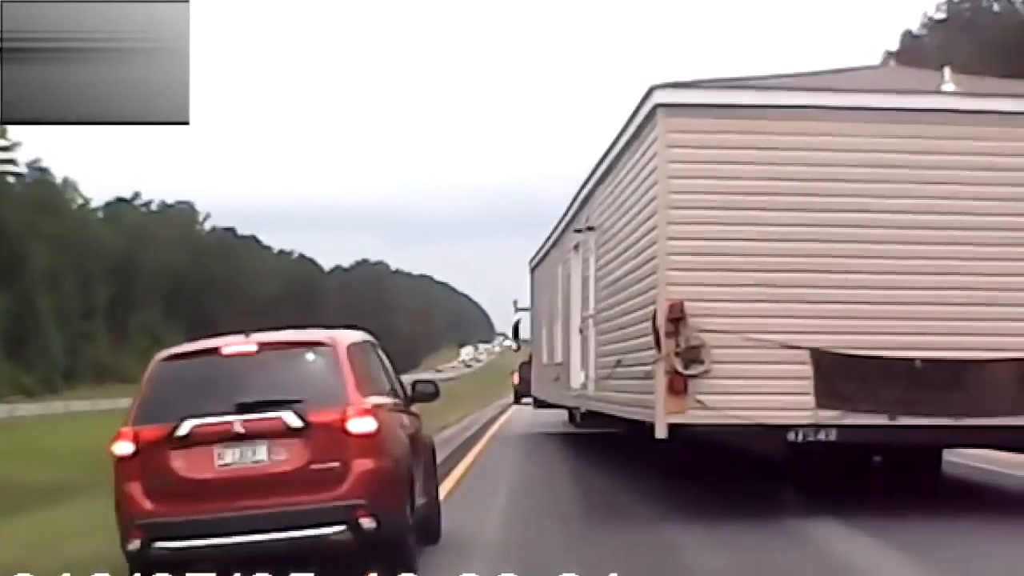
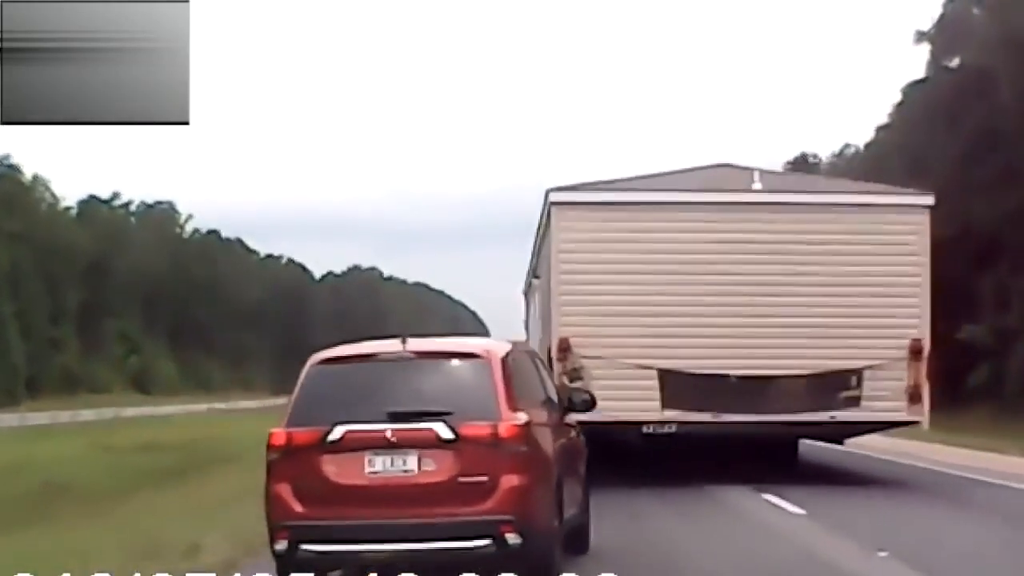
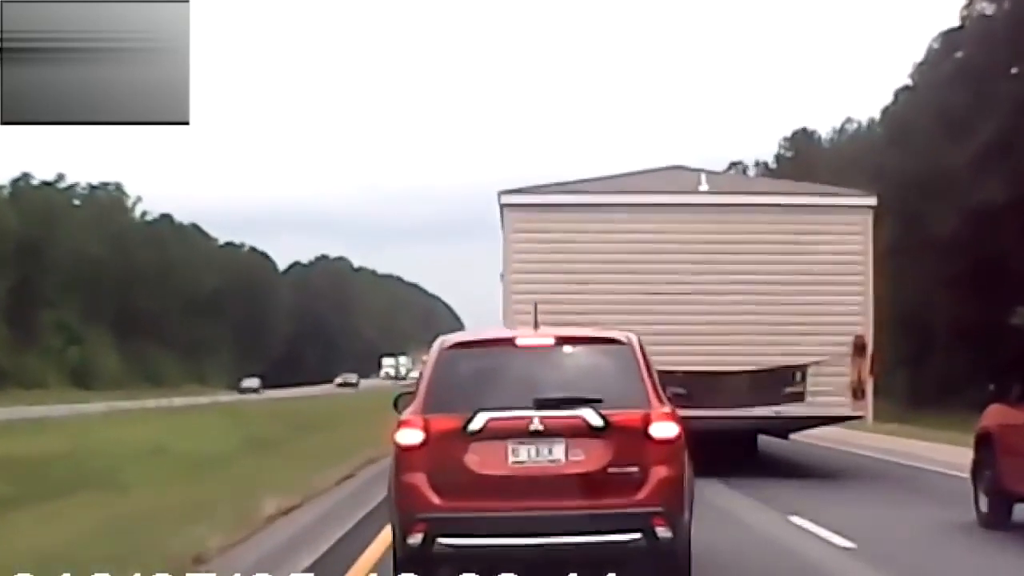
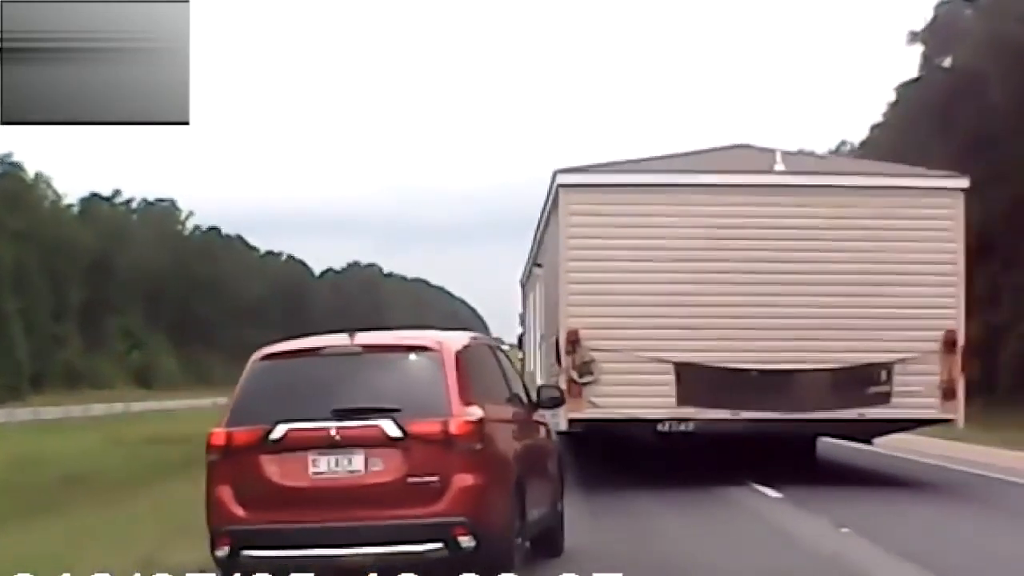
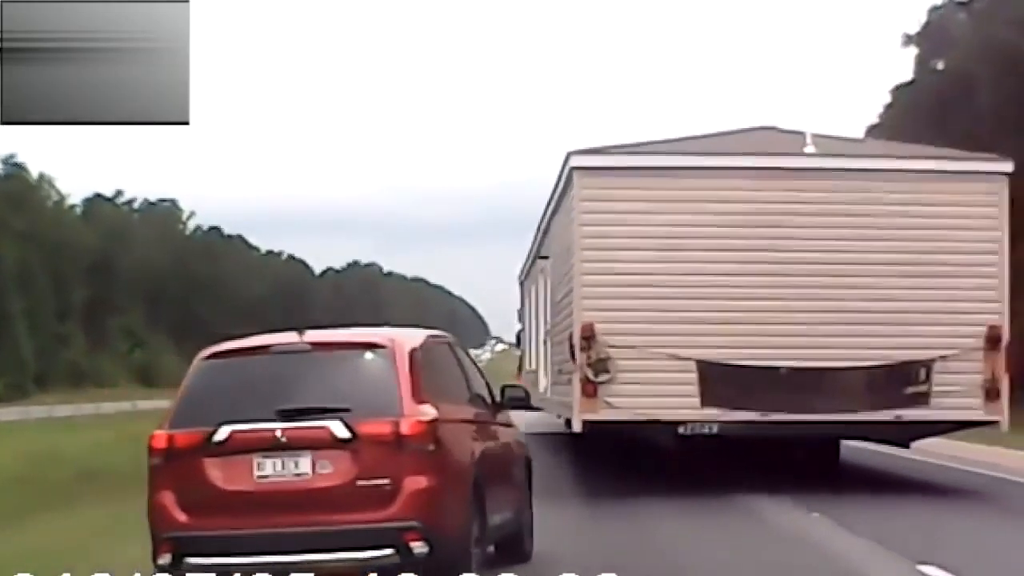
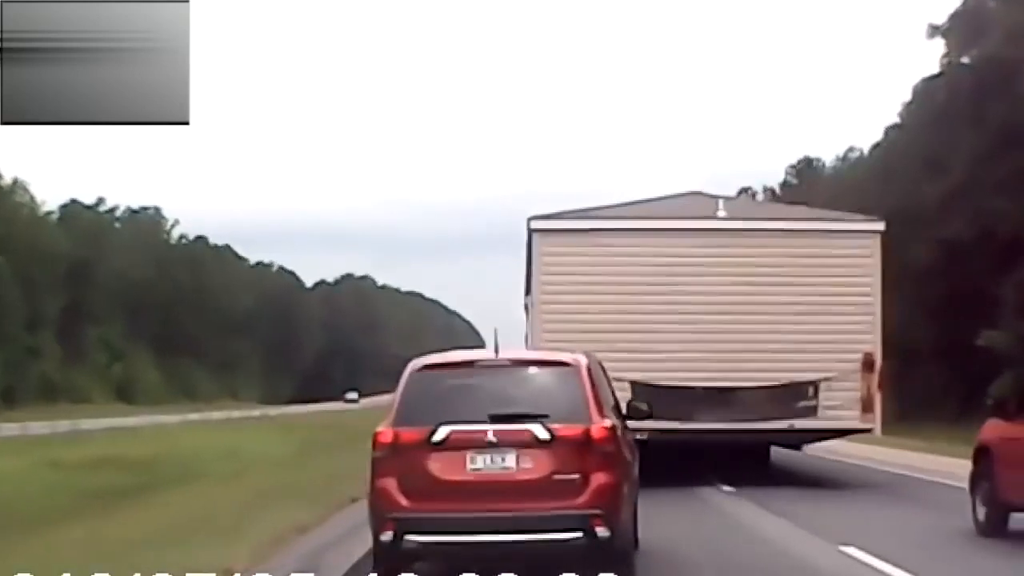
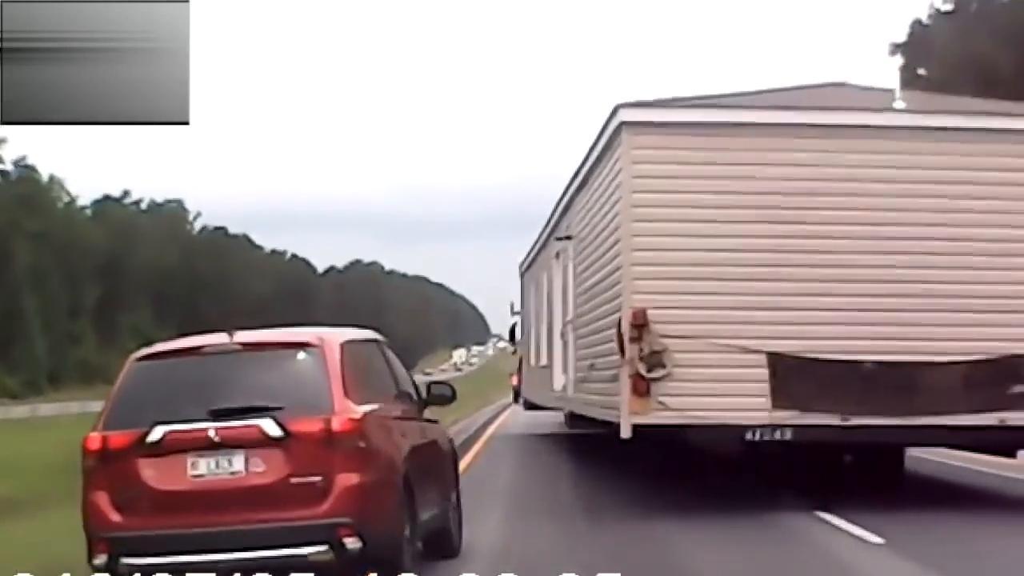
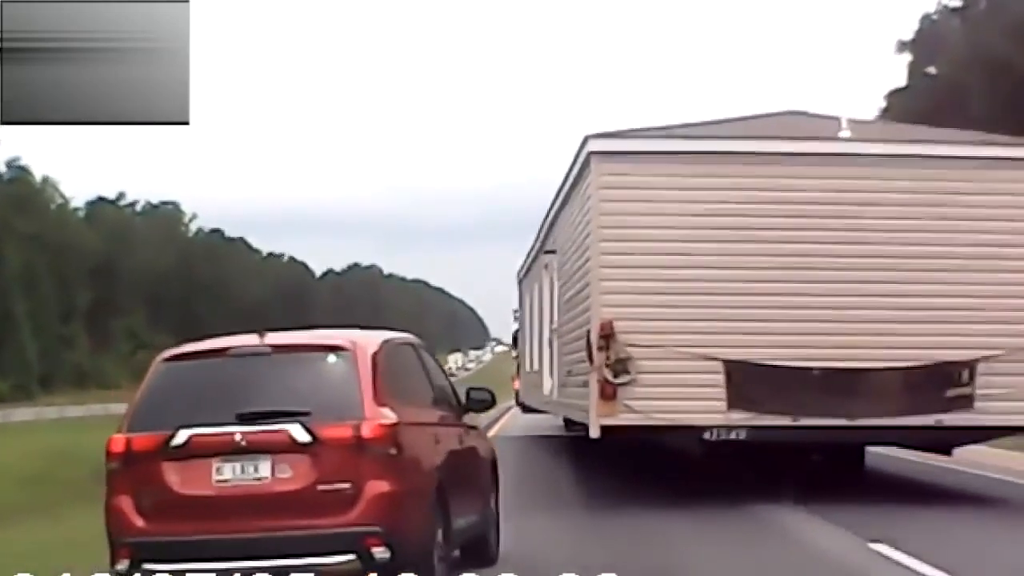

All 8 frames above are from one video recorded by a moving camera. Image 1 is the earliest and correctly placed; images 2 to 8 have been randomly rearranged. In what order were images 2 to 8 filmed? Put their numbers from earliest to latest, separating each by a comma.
7, 8, 5, 4, 2, 6, 3
